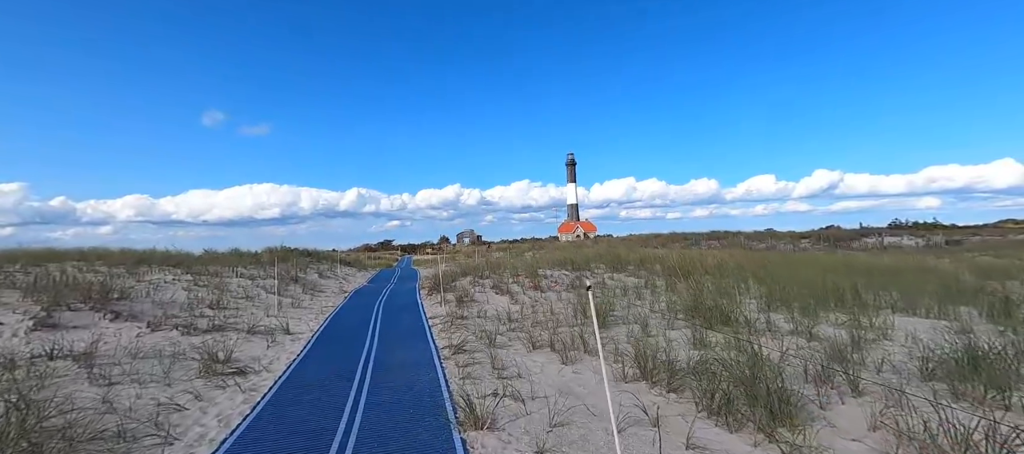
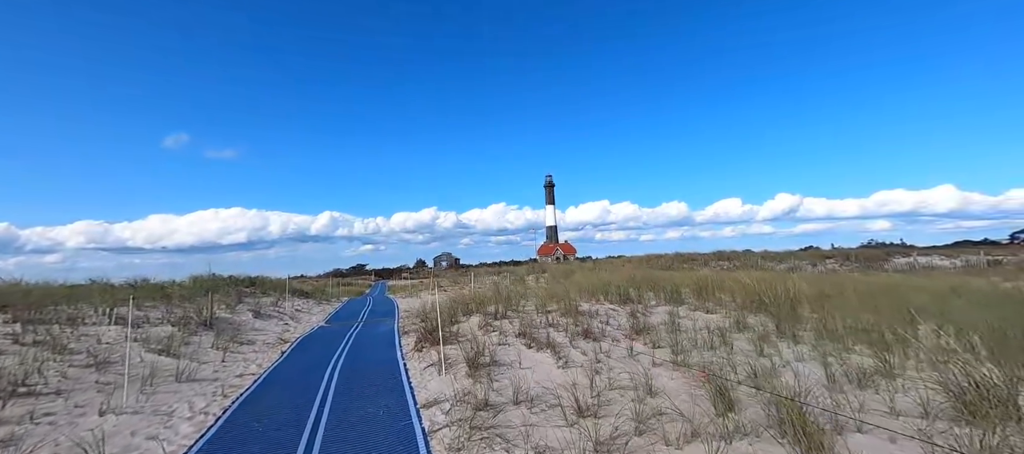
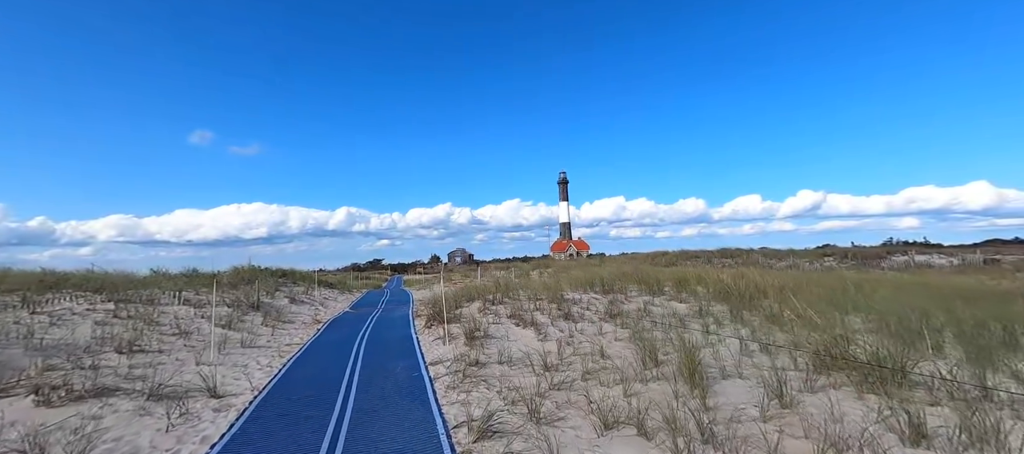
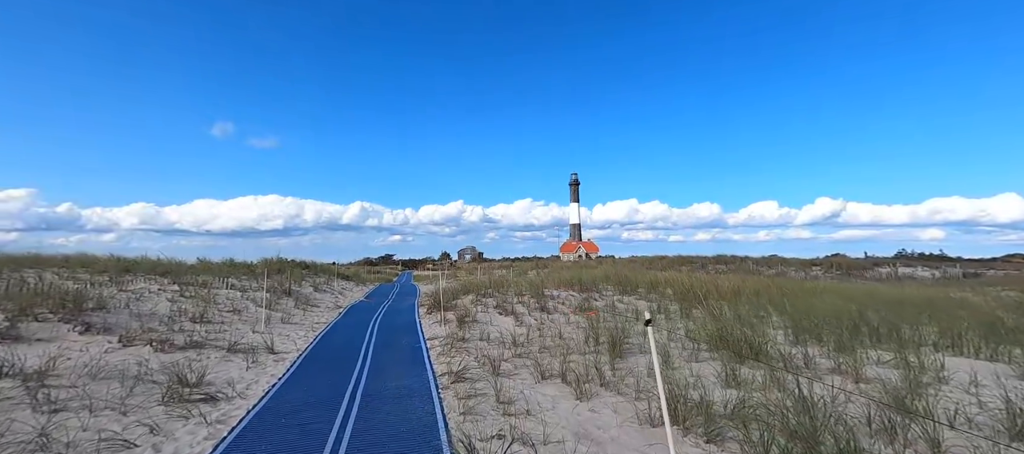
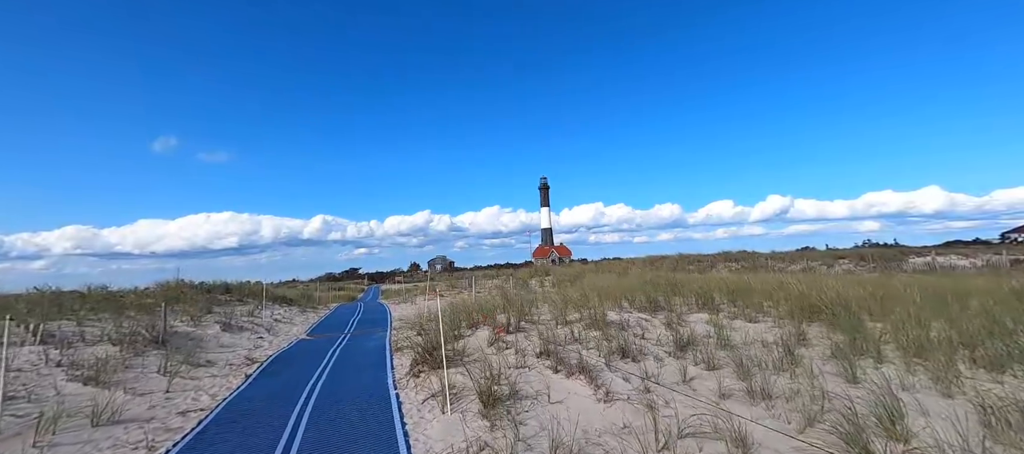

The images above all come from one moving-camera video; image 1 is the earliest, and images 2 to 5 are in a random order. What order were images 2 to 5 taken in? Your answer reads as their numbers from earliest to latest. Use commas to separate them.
4, 3, 2, 5
